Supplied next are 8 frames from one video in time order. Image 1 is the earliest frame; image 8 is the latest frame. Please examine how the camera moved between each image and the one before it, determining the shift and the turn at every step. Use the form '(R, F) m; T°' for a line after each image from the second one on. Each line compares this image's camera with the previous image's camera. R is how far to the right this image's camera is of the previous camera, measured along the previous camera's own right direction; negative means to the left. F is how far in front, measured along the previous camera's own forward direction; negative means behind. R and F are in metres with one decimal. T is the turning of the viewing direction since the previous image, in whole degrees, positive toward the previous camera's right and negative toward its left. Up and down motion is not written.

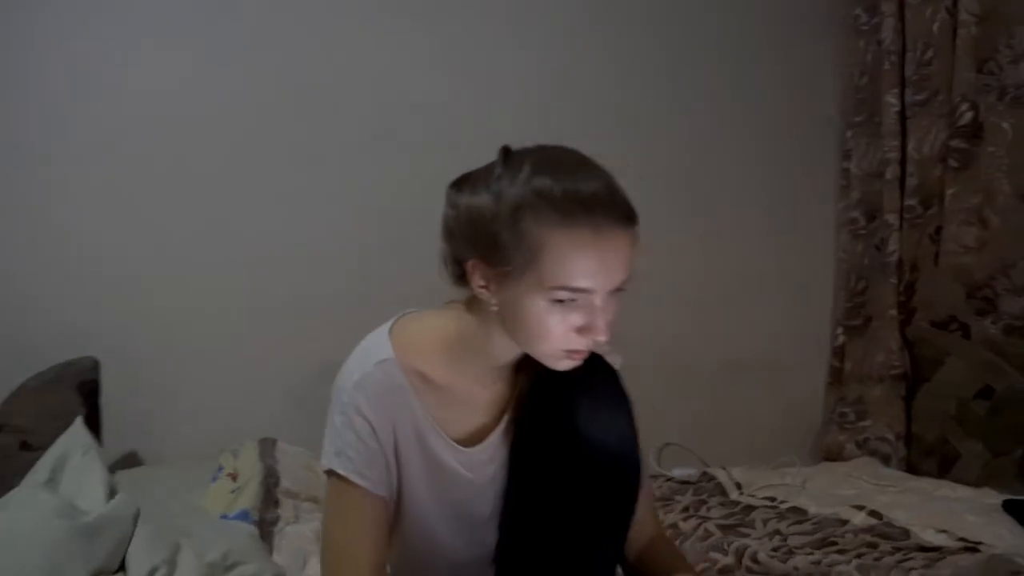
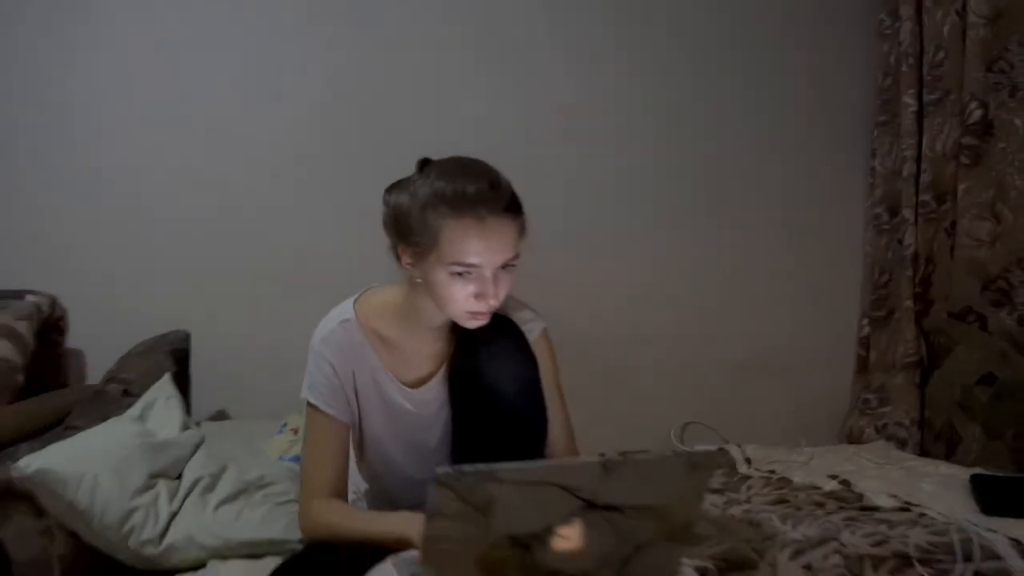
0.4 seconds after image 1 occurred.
(+0.3, -0.2) m; -10°
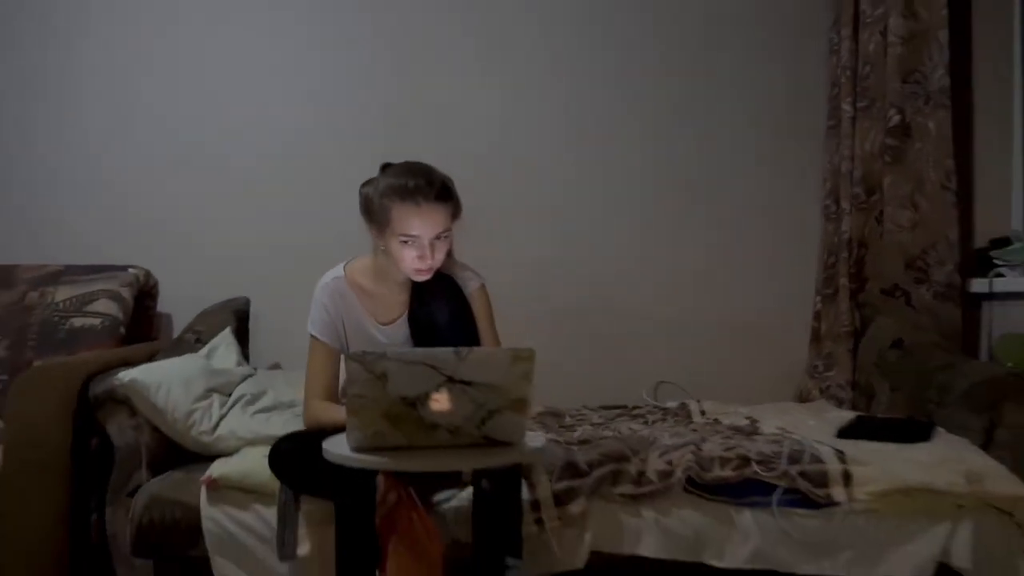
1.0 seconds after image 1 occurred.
(+0.3, -0.4) m; -6°
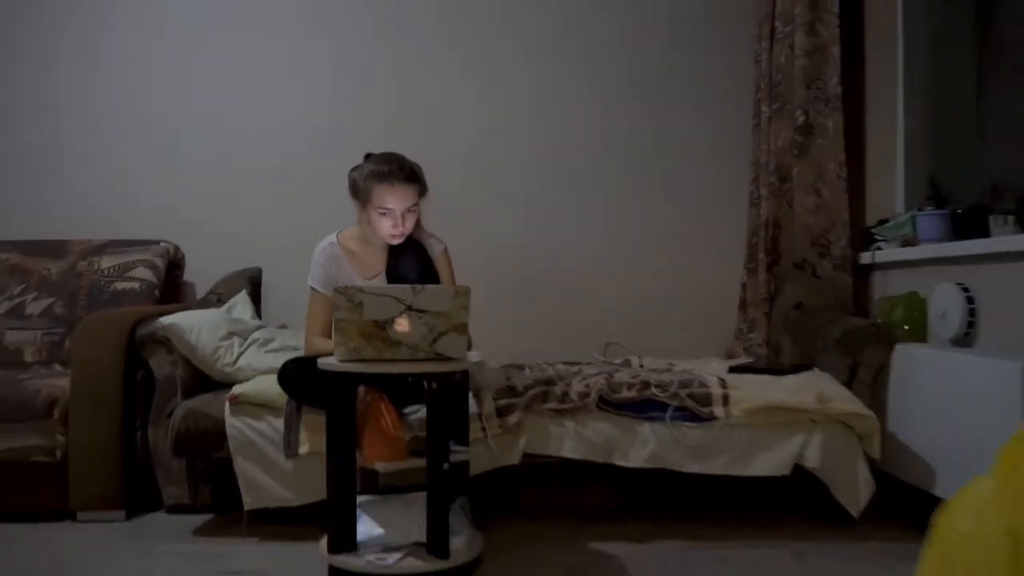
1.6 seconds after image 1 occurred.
(+0.1, -0.5) m; -1°
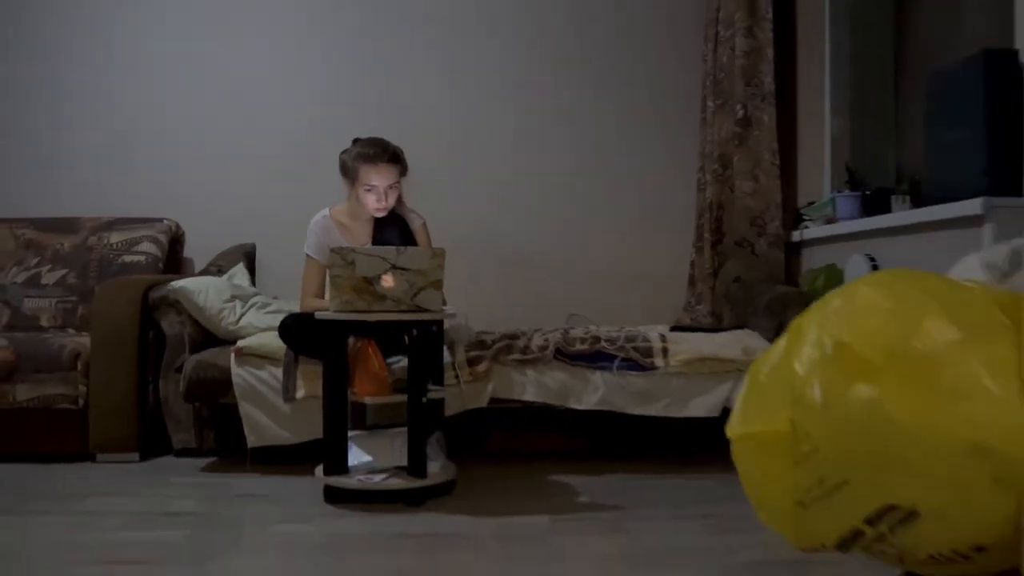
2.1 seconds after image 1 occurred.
(0.0, -0.3) m; +2°
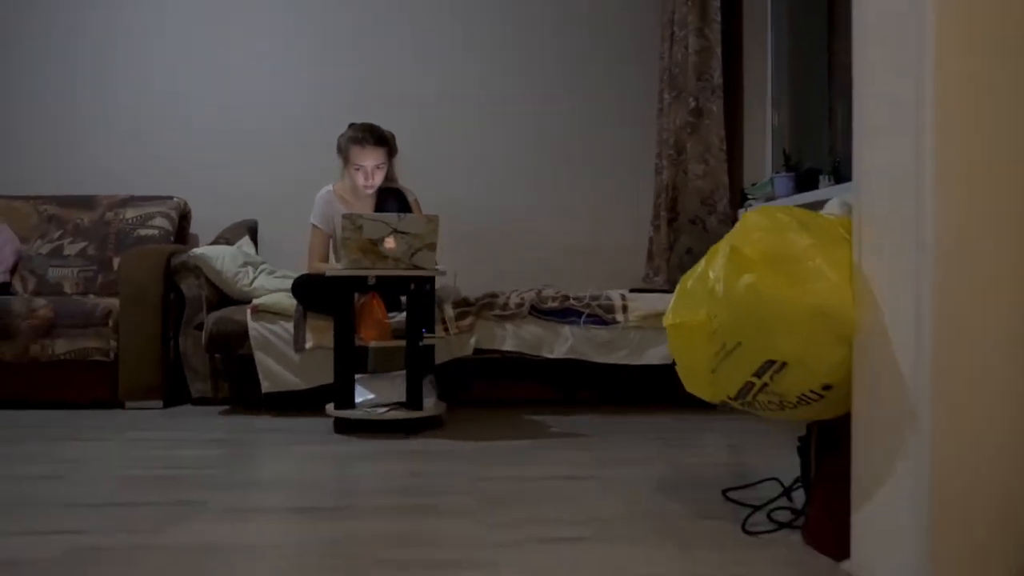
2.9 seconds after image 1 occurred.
(0.0, -0.4) m; +2°
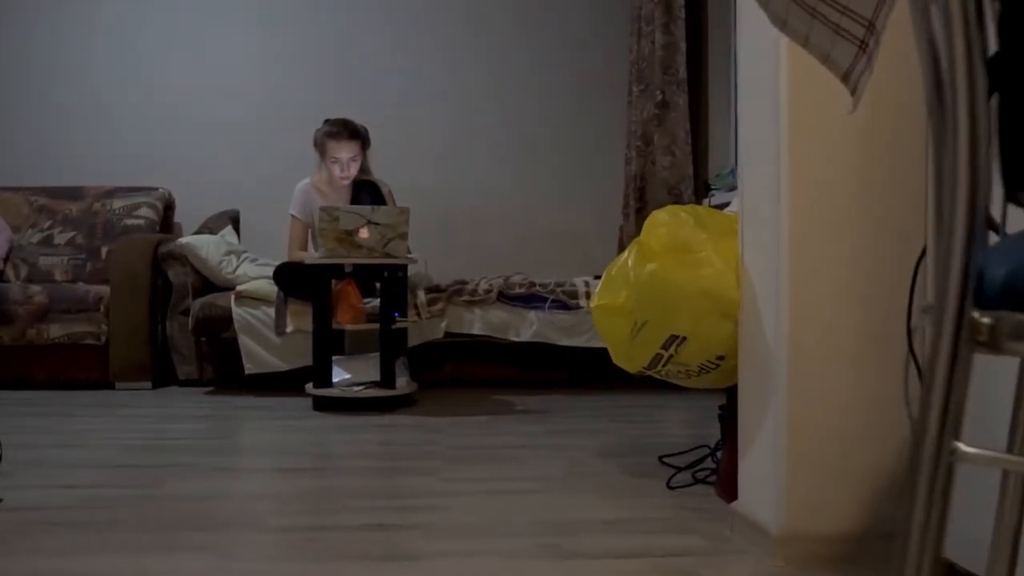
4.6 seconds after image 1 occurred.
(+0.1, -0.2) m; 0°
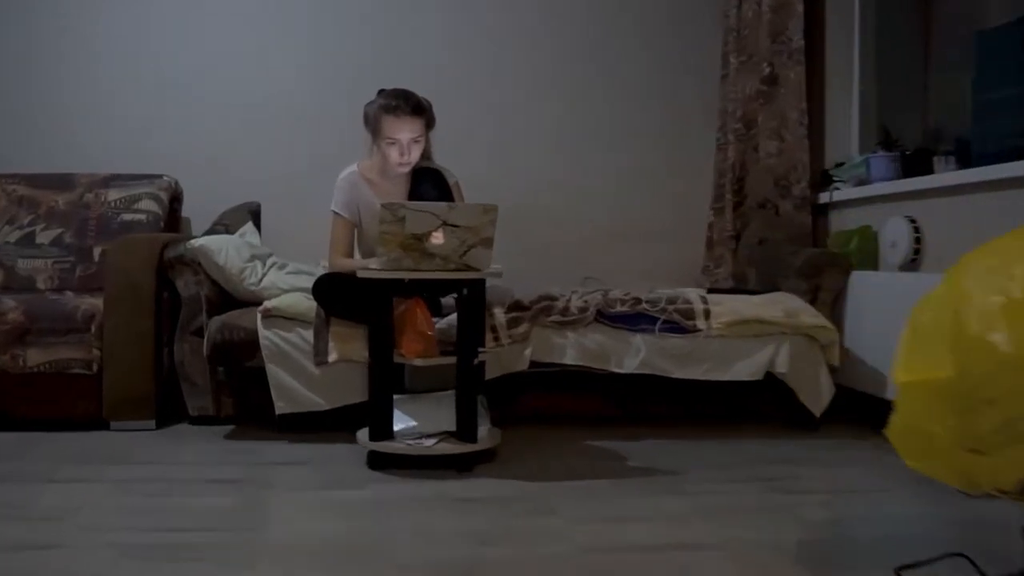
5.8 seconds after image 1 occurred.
(-0.3, +0.6) m; 0°
